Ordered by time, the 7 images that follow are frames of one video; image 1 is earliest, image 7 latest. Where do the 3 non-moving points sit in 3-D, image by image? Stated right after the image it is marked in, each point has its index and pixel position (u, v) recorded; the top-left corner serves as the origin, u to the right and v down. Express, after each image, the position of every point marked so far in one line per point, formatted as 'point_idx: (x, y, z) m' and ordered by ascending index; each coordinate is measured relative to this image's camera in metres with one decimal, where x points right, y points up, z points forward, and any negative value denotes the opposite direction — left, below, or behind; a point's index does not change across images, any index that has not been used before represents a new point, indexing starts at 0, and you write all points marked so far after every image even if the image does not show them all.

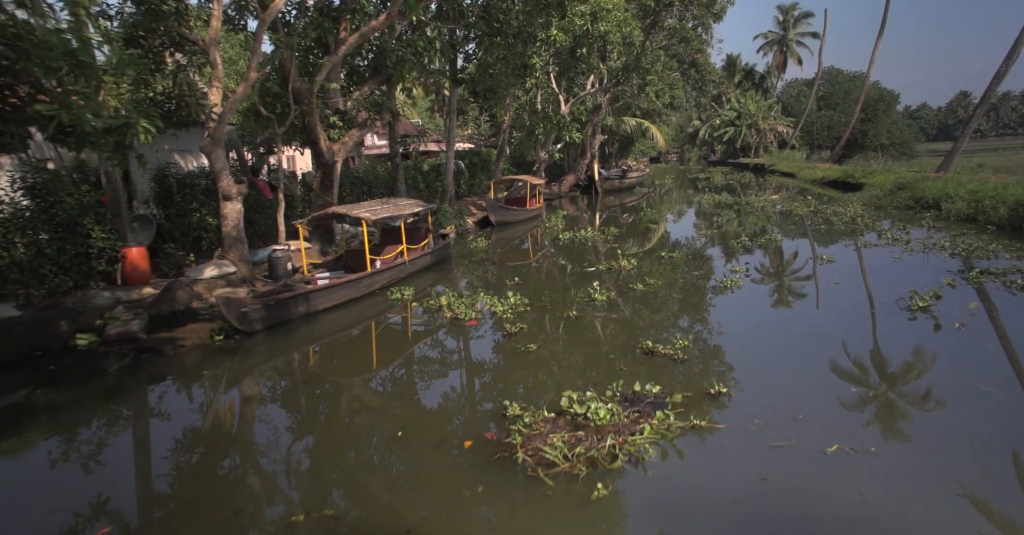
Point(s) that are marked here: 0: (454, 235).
0: (-1.4, +0.7, +13.1) m
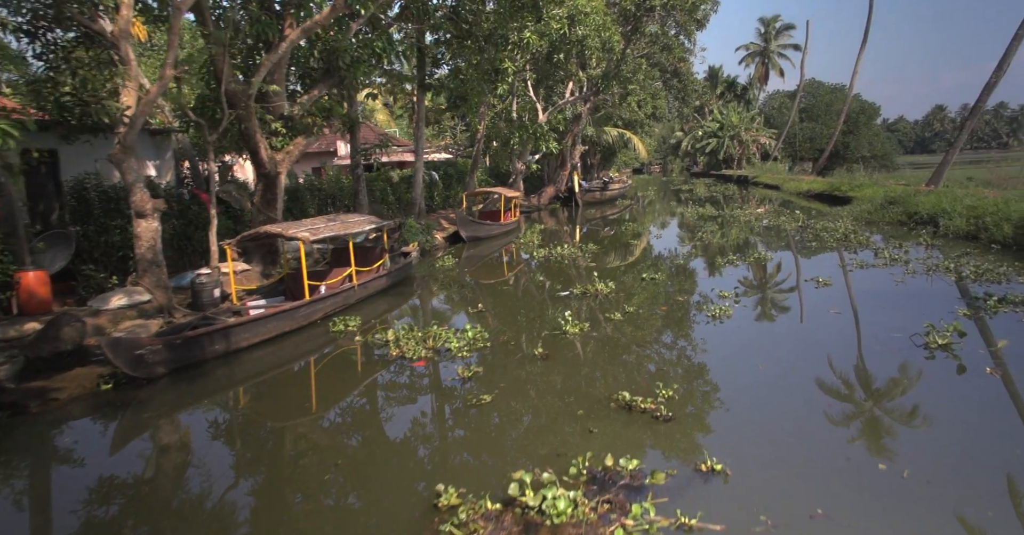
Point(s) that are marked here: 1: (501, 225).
0: (-2.0, +0.3, +12.1) m
1: (-0.4, +1.2, +17.1) m
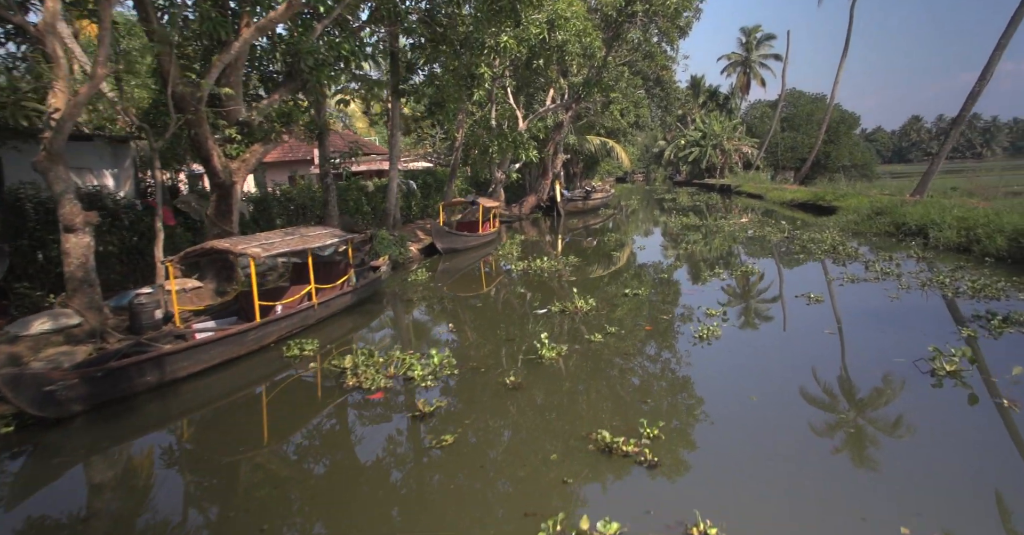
0: (-2.5, 0.0, +11.4) m
1: (-0.9, +0.9, +16.5) m
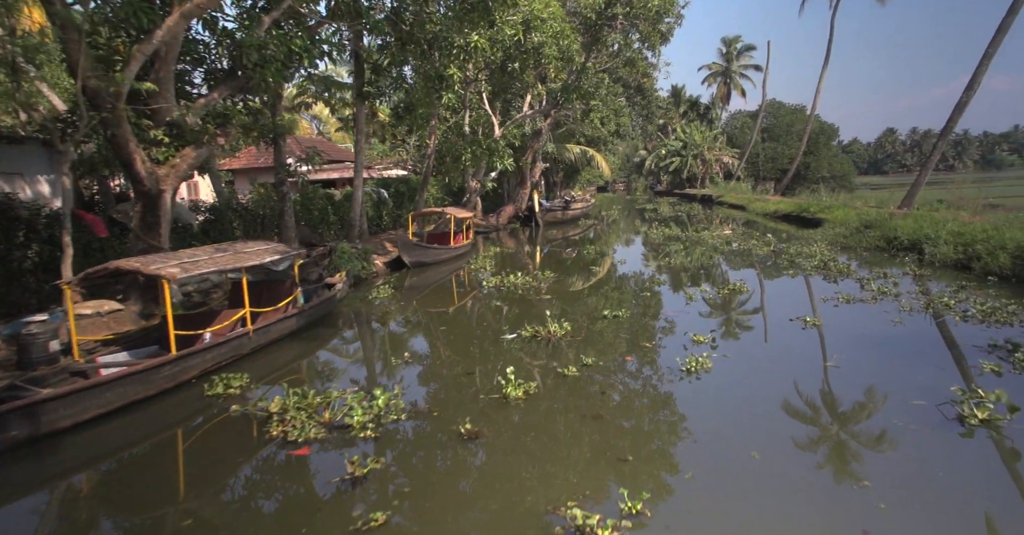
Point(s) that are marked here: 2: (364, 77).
0: (-3.0, -0.3, +10.4) m
1: (-1.6, +0.5, +15.6) m
2: (-3.4, +4.4, +13.5) m
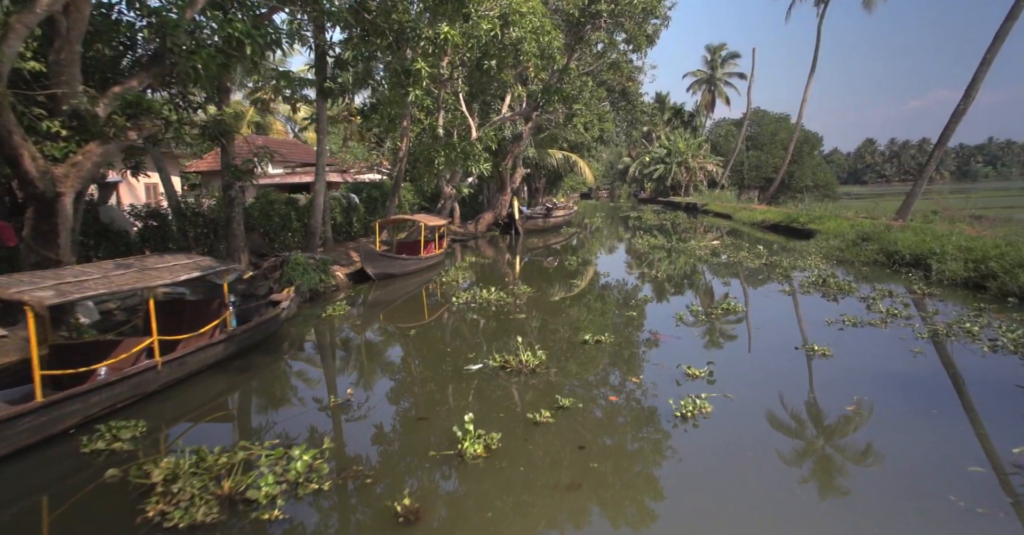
0: (-3.5, -0.5, +9.3) m
1: (-2.2, +0.2, +14.5) m
2: (-3.9, +4.1, +12.4) m
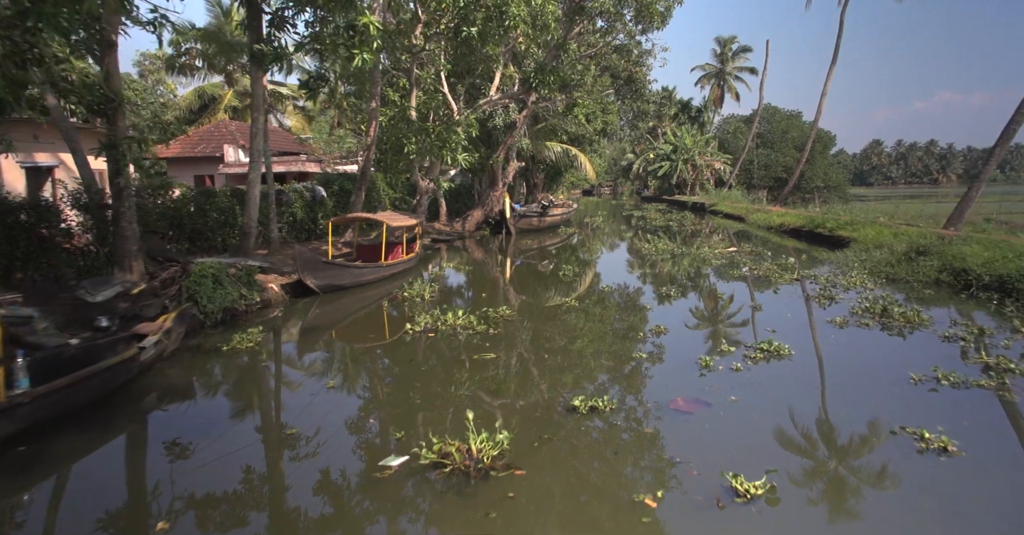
0: (-3.9, -0.7, +6.8) m
1: (-2.6, 0.0, +12.0) m
2: (-4.2, +4.0, +9.9) m
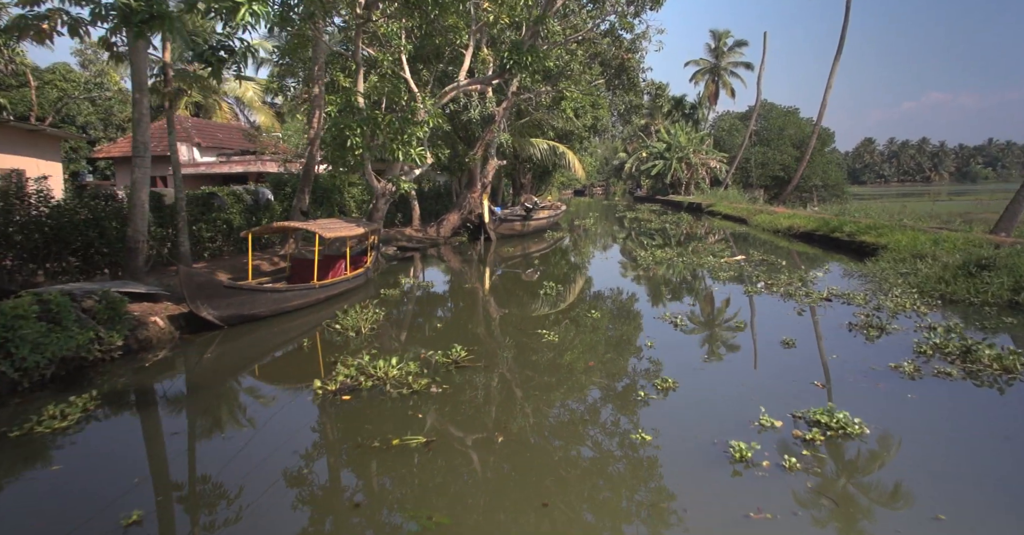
0: (-4.4, -1.1, +4.5) m
1: (-3.2, -0.3, +9.7) m
2: (-4.8, +3.6, +7.5) m
